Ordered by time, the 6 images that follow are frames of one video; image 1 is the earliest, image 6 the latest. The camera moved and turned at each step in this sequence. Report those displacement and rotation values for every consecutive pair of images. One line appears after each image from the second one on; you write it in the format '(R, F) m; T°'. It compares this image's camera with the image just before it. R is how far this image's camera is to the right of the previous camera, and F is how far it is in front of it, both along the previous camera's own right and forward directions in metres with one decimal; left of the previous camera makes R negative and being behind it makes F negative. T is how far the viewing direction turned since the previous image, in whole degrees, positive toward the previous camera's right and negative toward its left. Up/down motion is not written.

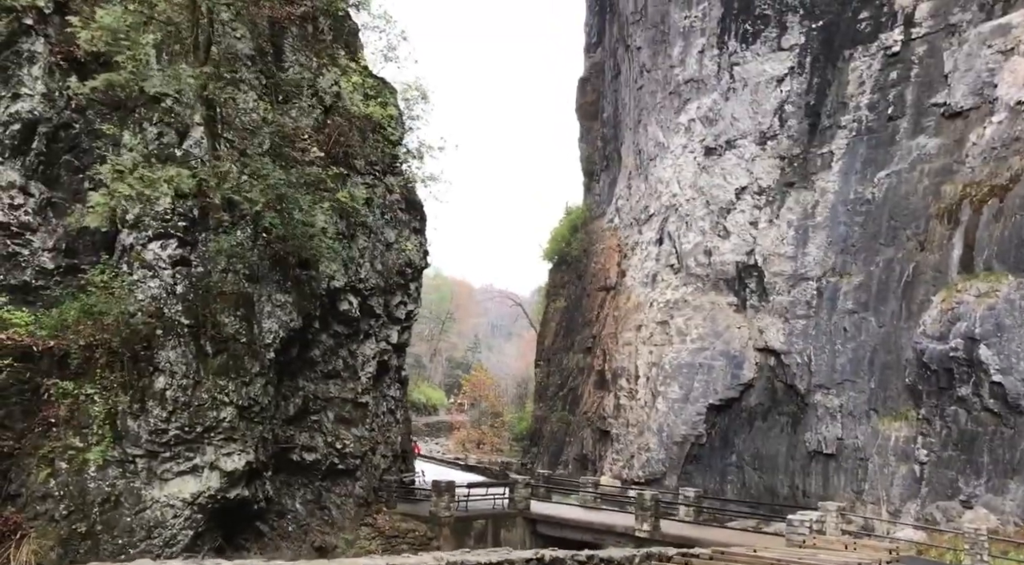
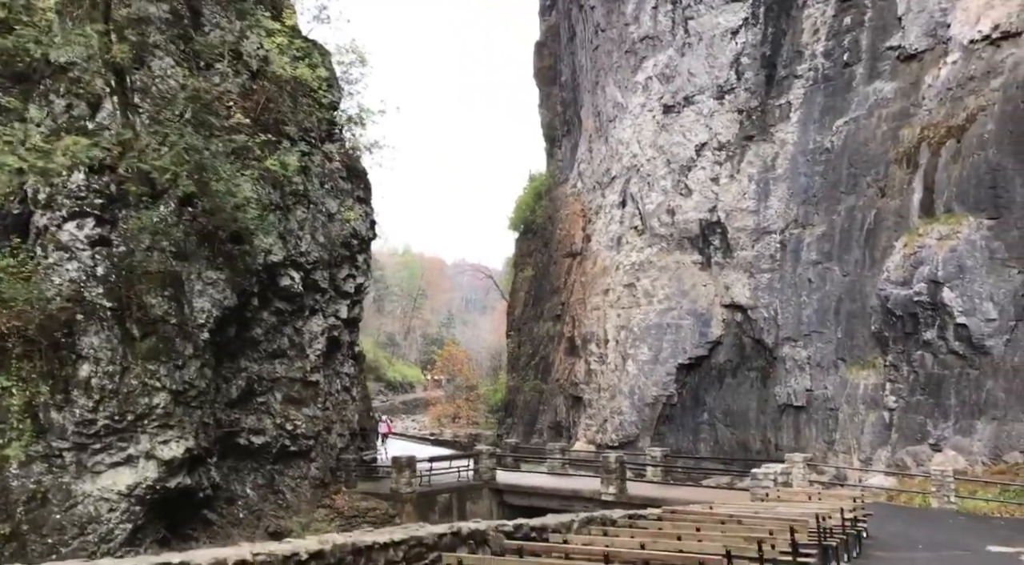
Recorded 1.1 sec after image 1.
(+0.6, +0.8) m; +1°
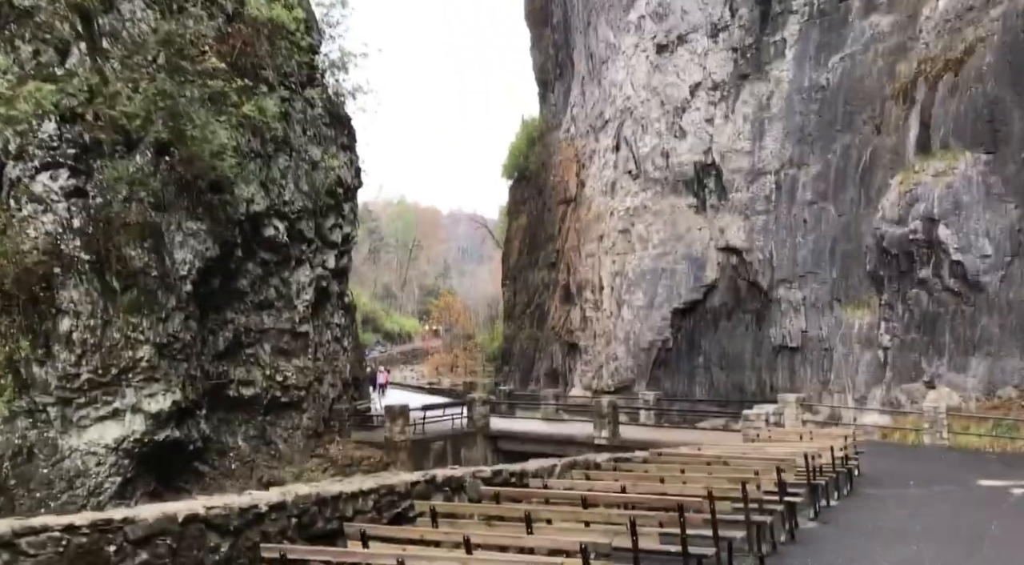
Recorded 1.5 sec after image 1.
(+0.2, +0.3) m; 0°
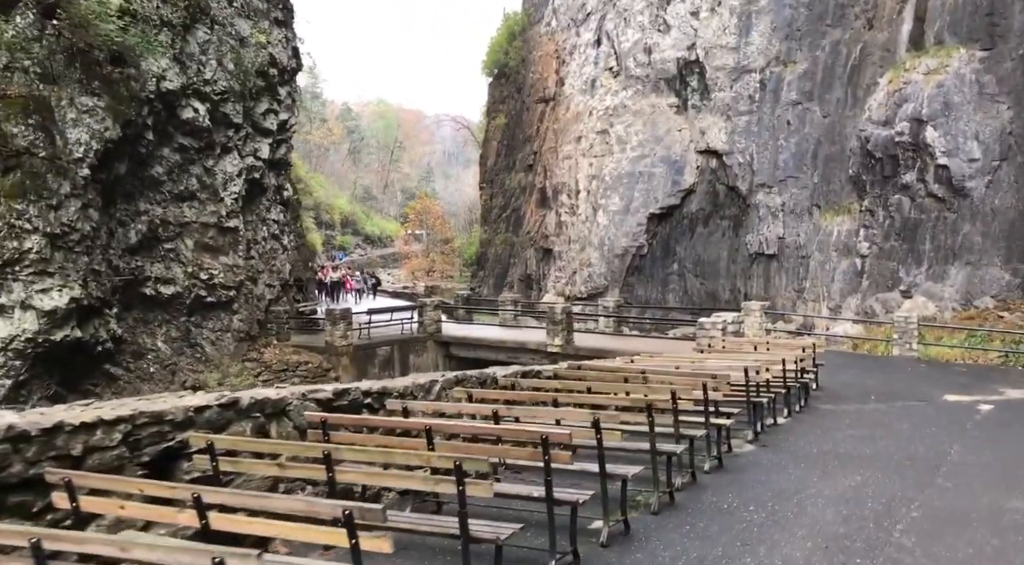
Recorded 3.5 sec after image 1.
(+1.0, +1.7) m; +1°
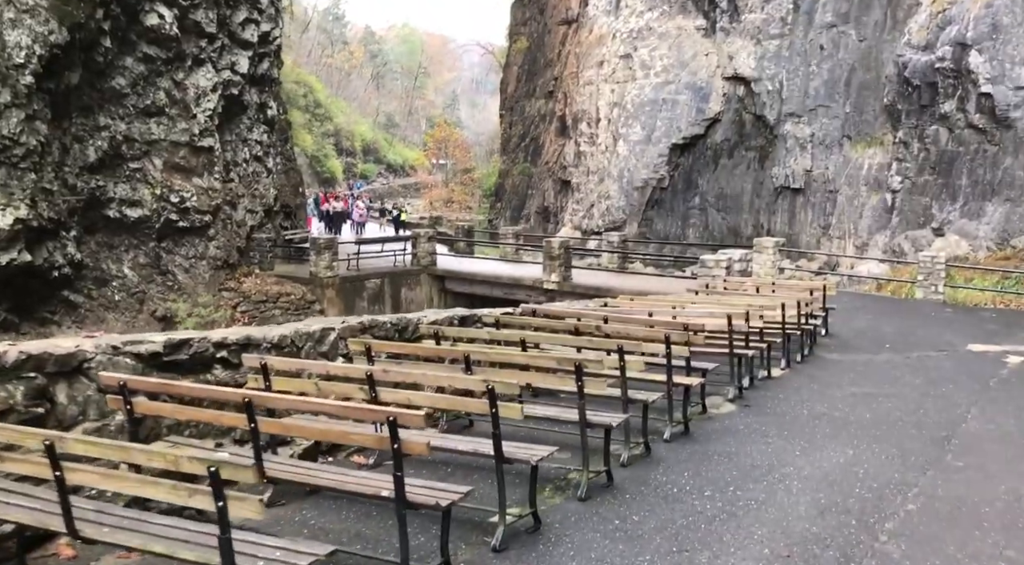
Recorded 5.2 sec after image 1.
(+0.8, +1.5) m; -2°
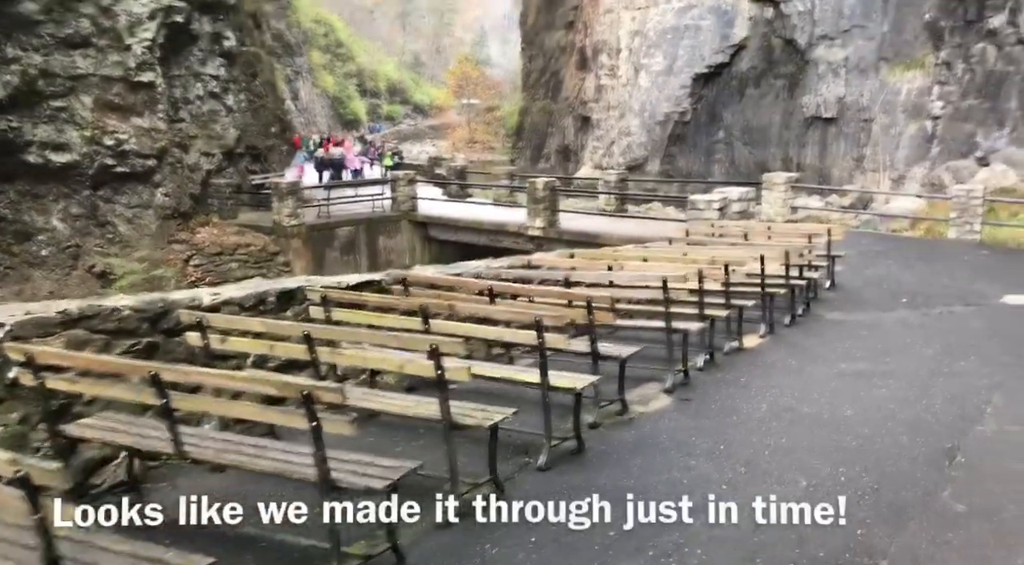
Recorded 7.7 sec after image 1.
(+1.2, +2.2) m; -3°
